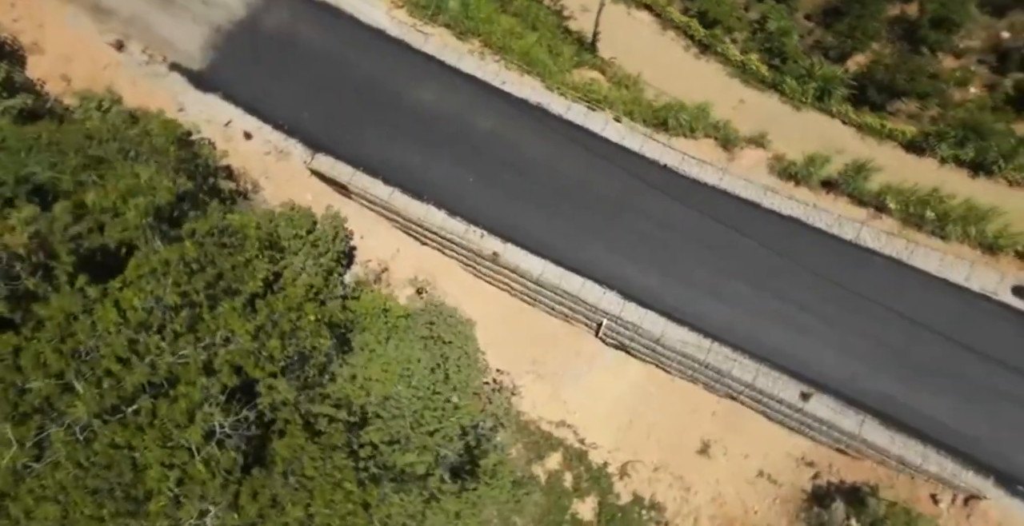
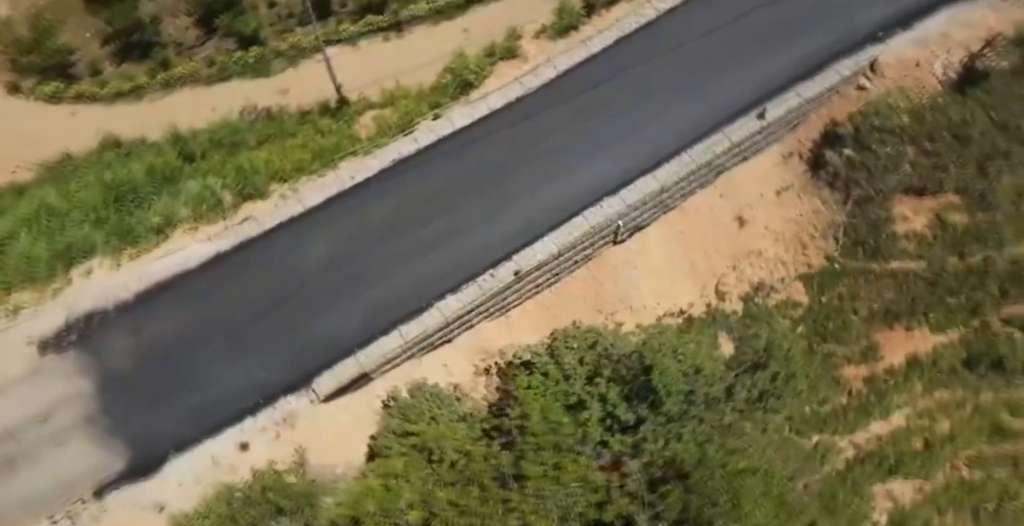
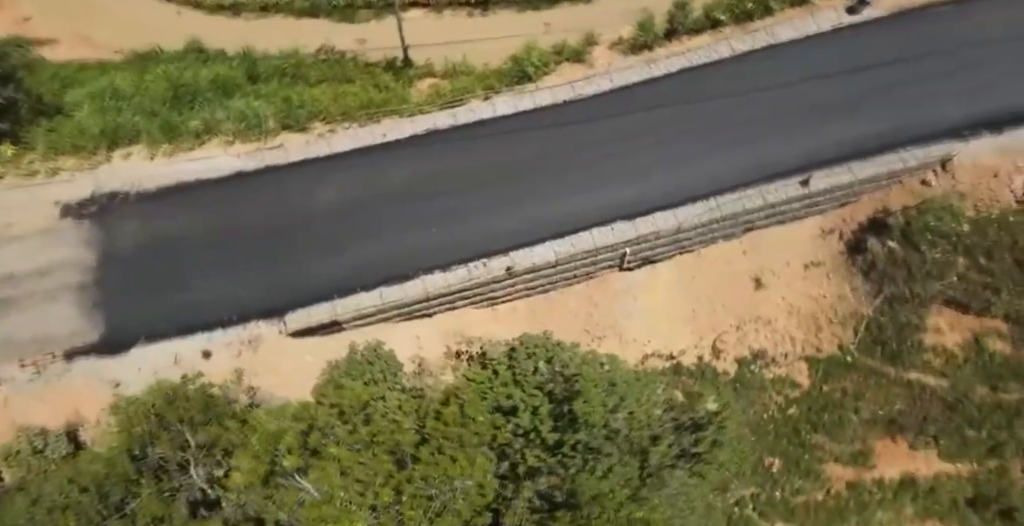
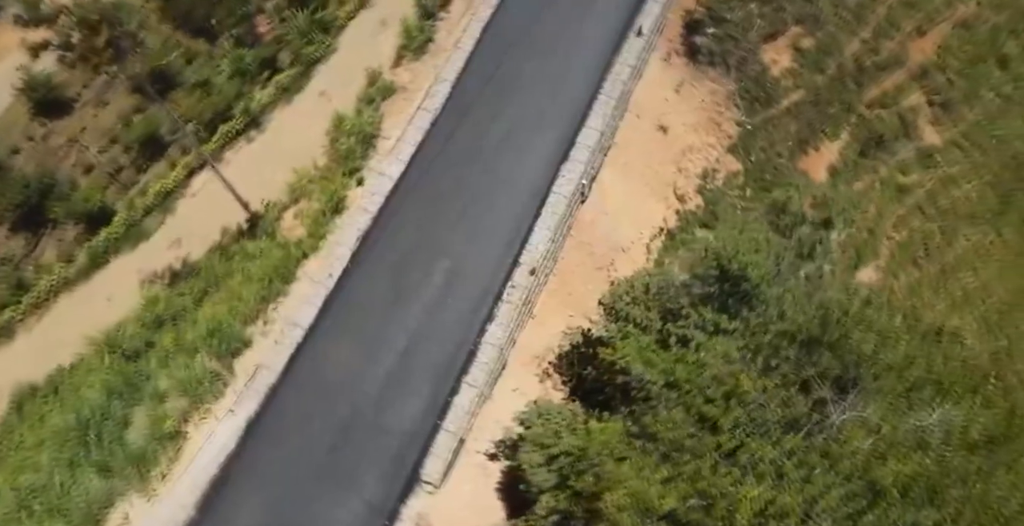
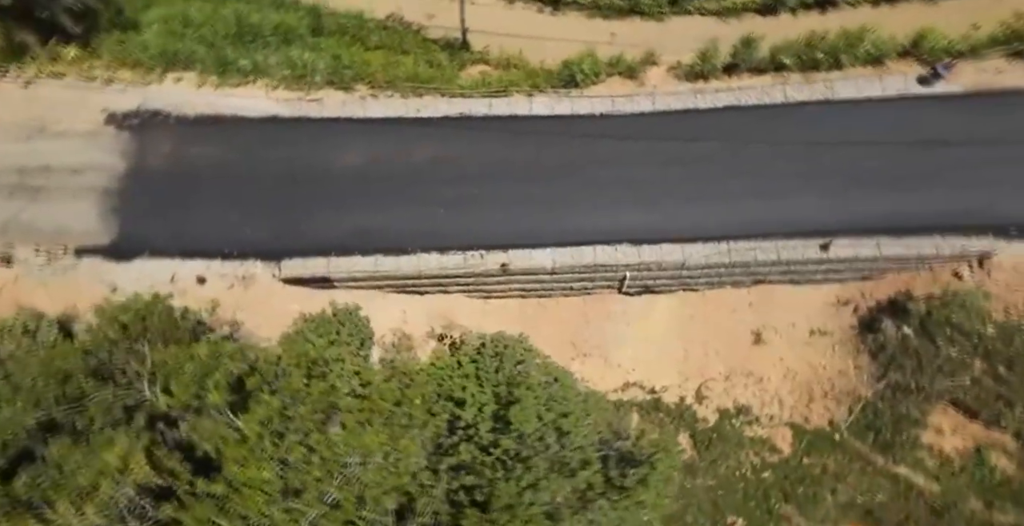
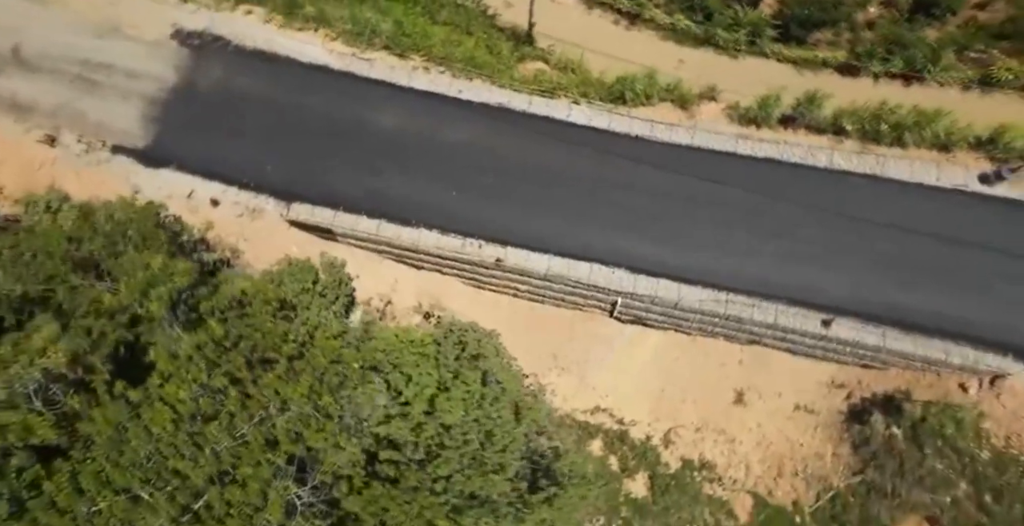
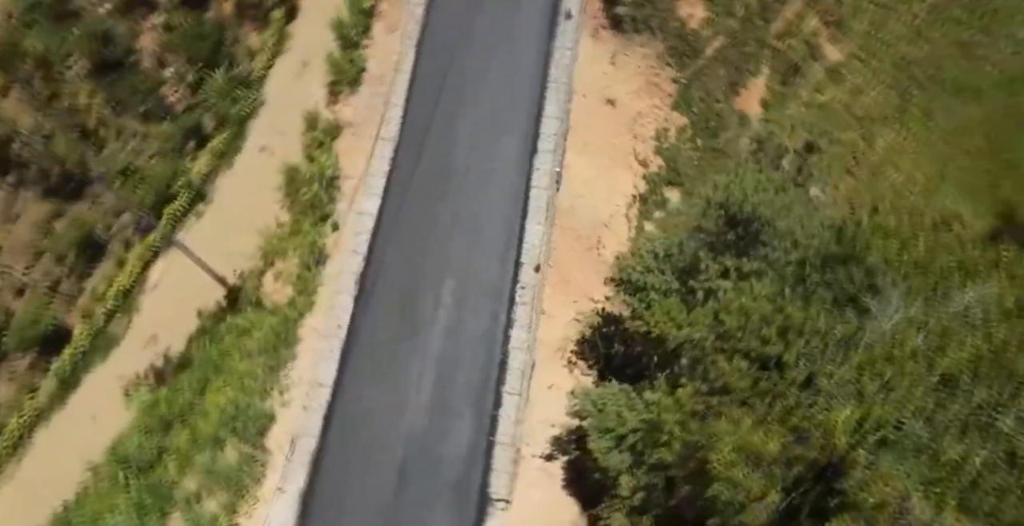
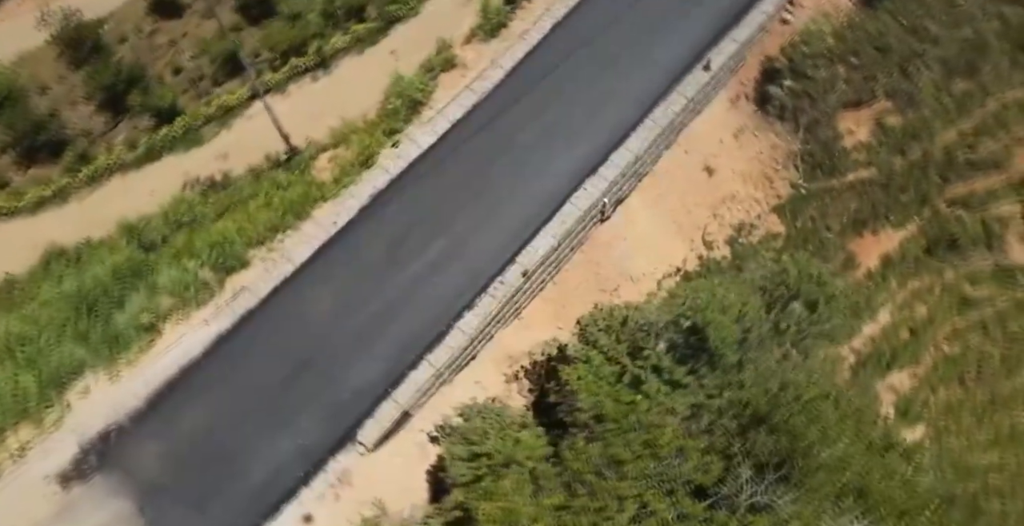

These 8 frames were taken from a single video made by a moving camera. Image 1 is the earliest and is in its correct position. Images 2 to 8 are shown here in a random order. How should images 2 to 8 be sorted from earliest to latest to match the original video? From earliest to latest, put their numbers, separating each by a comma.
6, 5, 3, 2, 8, 4, 7
